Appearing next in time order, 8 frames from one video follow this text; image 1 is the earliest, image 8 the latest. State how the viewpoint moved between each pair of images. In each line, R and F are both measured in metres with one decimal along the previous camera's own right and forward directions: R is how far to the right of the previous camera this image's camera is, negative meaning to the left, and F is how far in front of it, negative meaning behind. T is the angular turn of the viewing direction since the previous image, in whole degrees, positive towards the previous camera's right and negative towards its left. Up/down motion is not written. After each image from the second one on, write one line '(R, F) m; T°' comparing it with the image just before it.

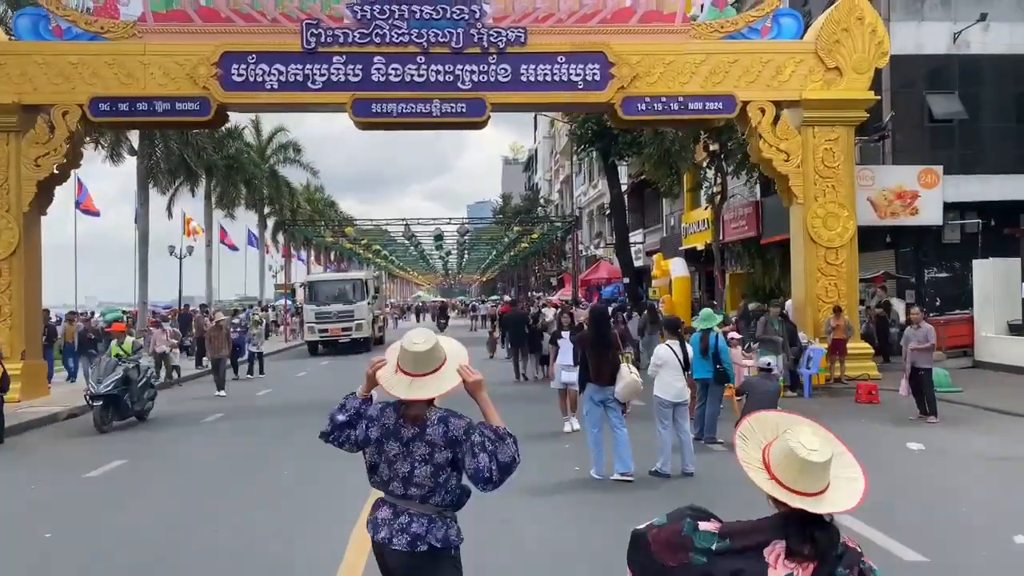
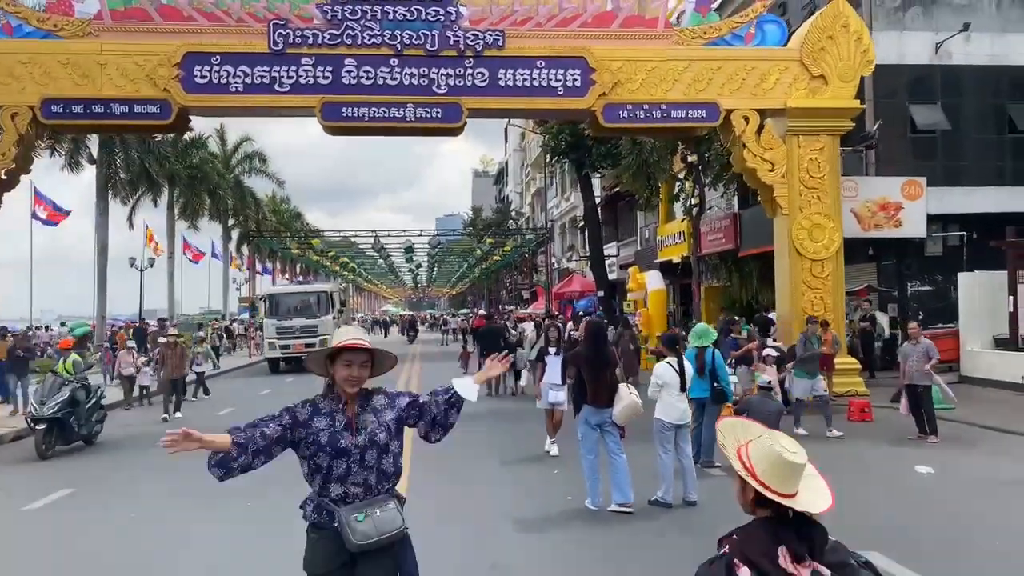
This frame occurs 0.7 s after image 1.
(-0.2, +0.7) m; +2°
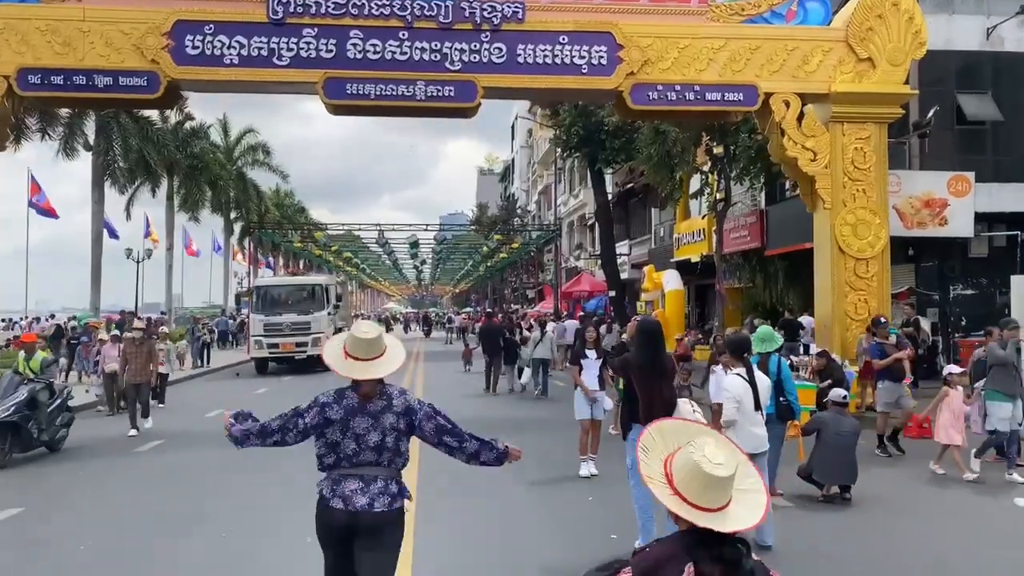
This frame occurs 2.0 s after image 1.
(-0.2, +1.4) m; 0°
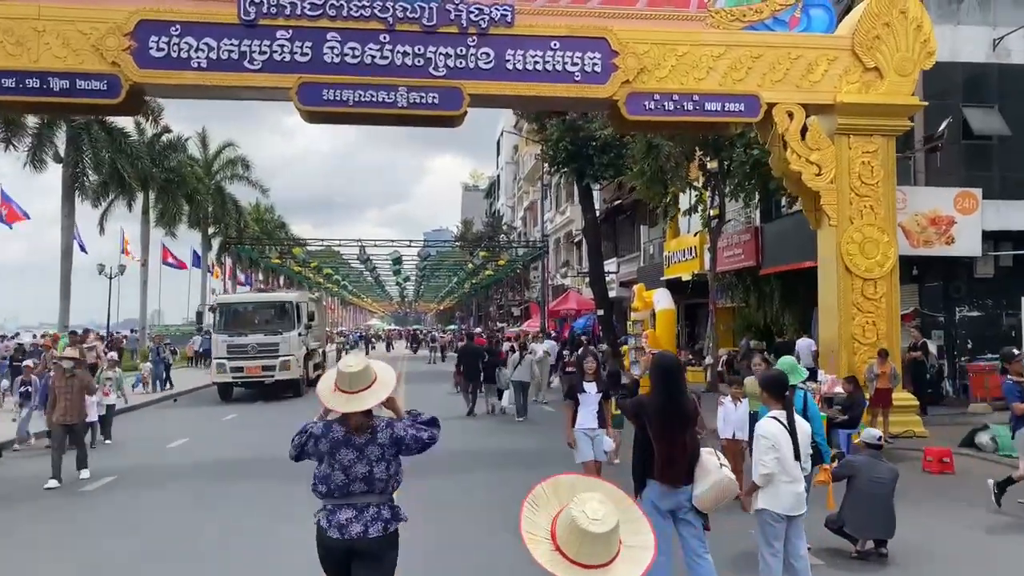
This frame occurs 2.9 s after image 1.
(-0.1, +1.0) m; +1°
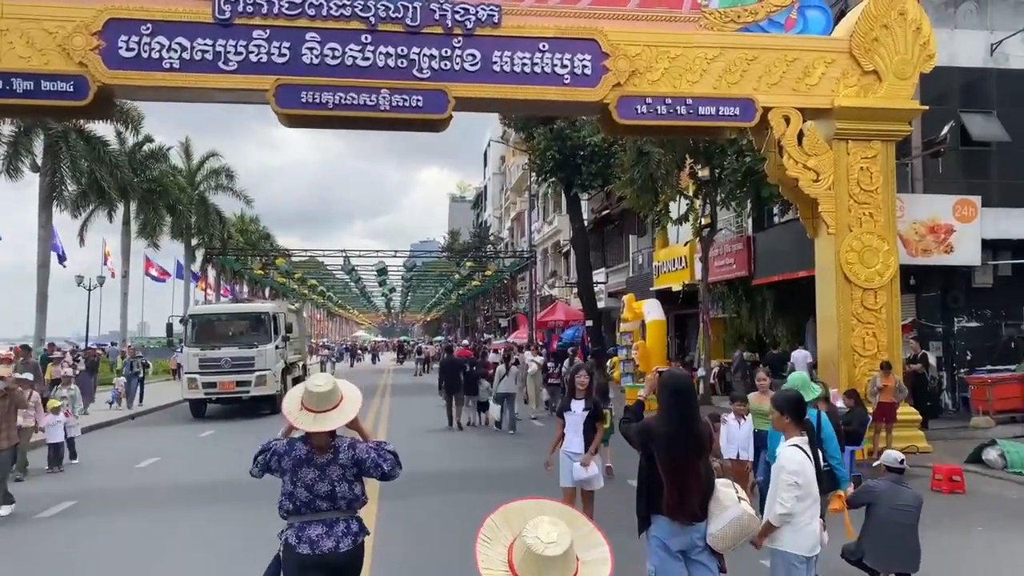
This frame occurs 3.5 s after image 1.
(0.0, +0.6) m; +1°
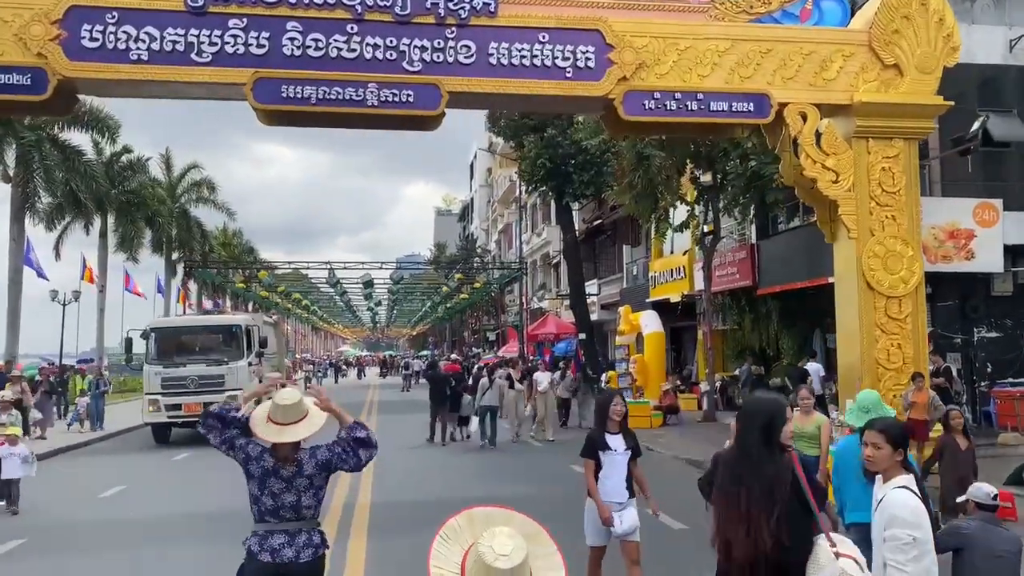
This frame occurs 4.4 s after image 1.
(-0.2, +1.0) m; +1°
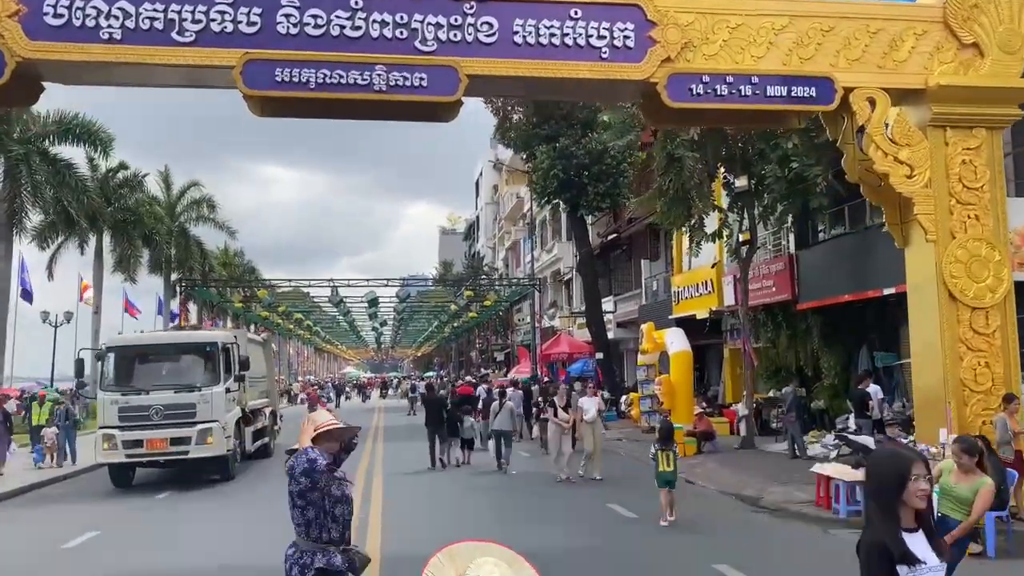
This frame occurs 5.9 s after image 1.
(-0.3, +1.7) m; 0°
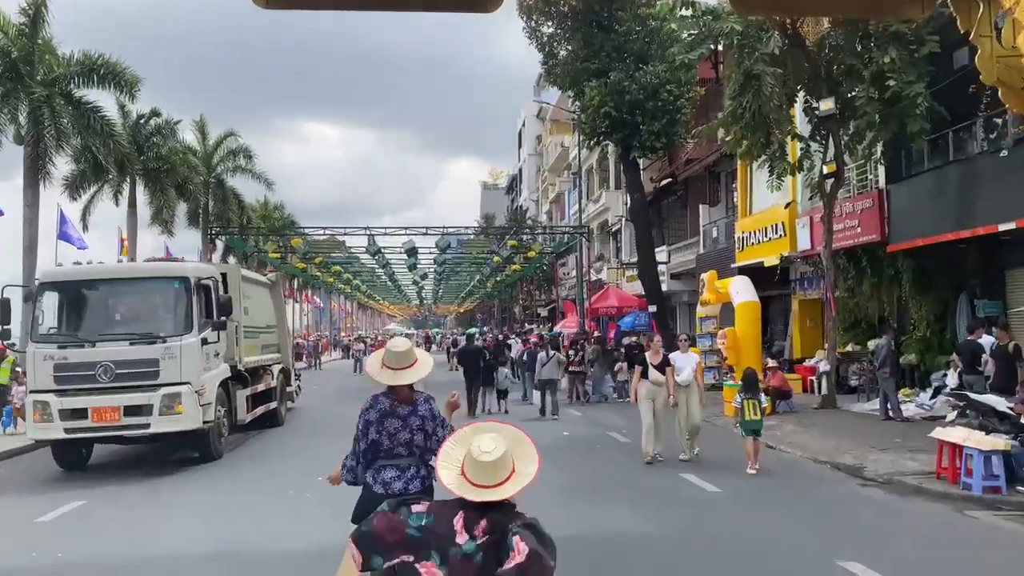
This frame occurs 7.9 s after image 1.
(-0.1, +2.0) m; -3°
